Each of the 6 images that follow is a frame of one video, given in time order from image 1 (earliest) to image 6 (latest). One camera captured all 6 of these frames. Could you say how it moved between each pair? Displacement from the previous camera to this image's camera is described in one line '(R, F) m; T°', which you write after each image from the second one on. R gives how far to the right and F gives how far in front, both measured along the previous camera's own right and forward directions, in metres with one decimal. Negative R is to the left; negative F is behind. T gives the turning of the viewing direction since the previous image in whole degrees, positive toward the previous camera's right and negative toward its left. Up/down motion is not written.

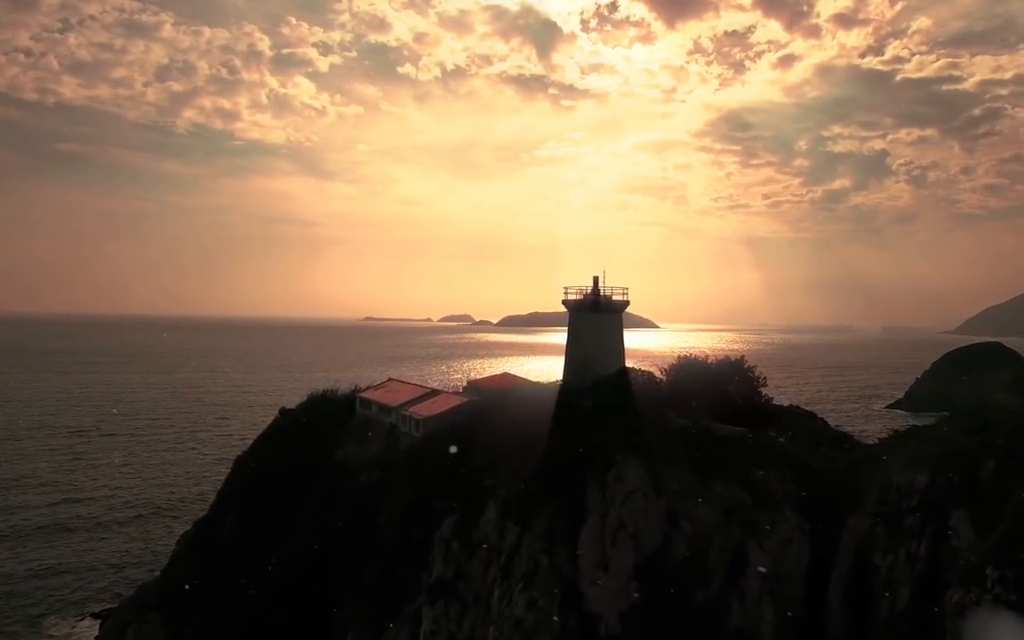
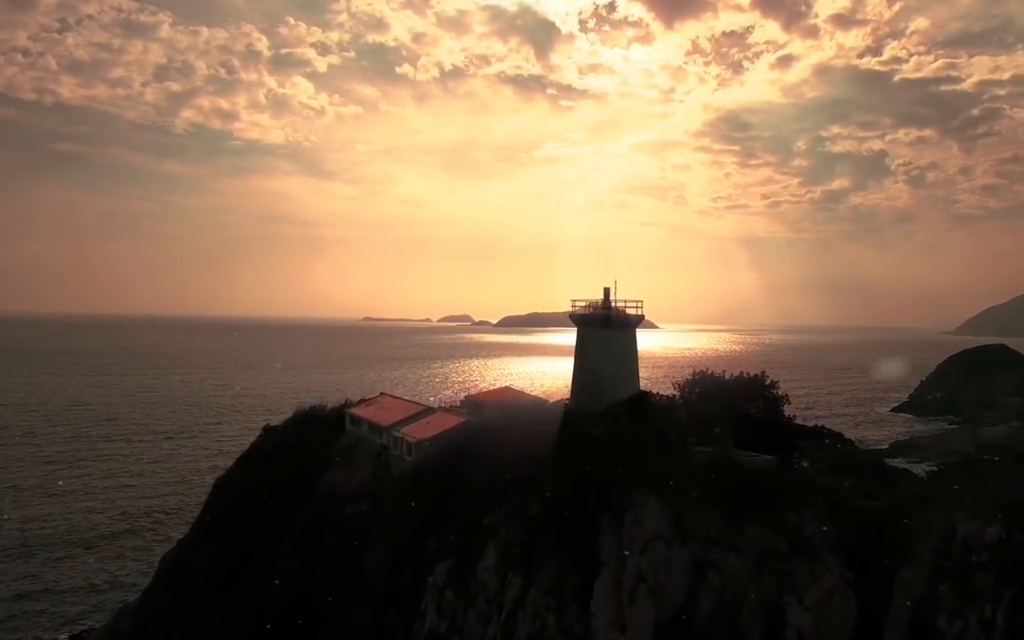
(-1.1, +0.4) m; 0°
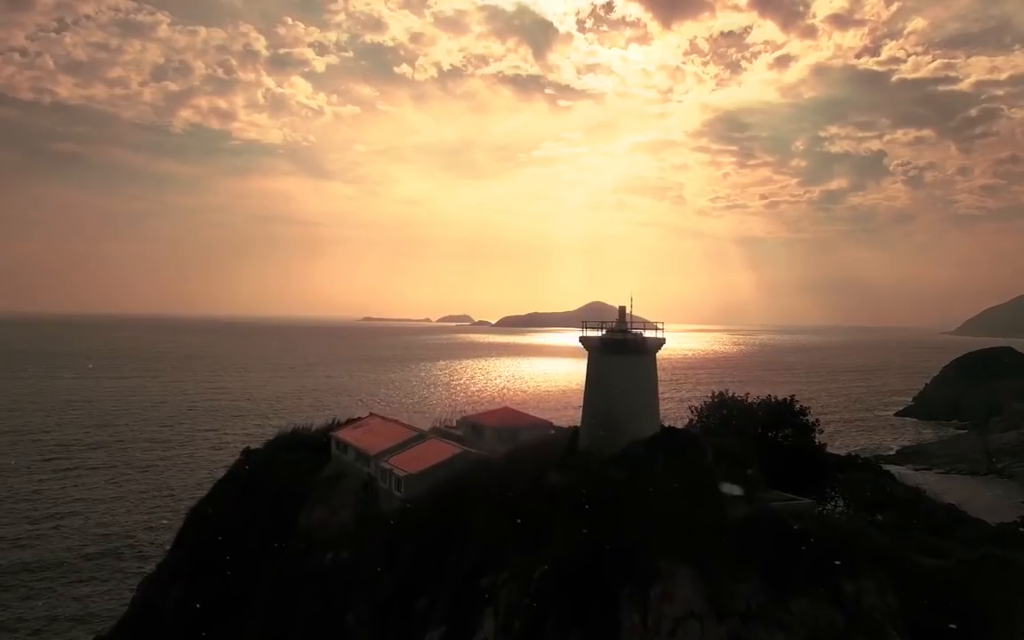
(-1.1, -0.1) m; 0°
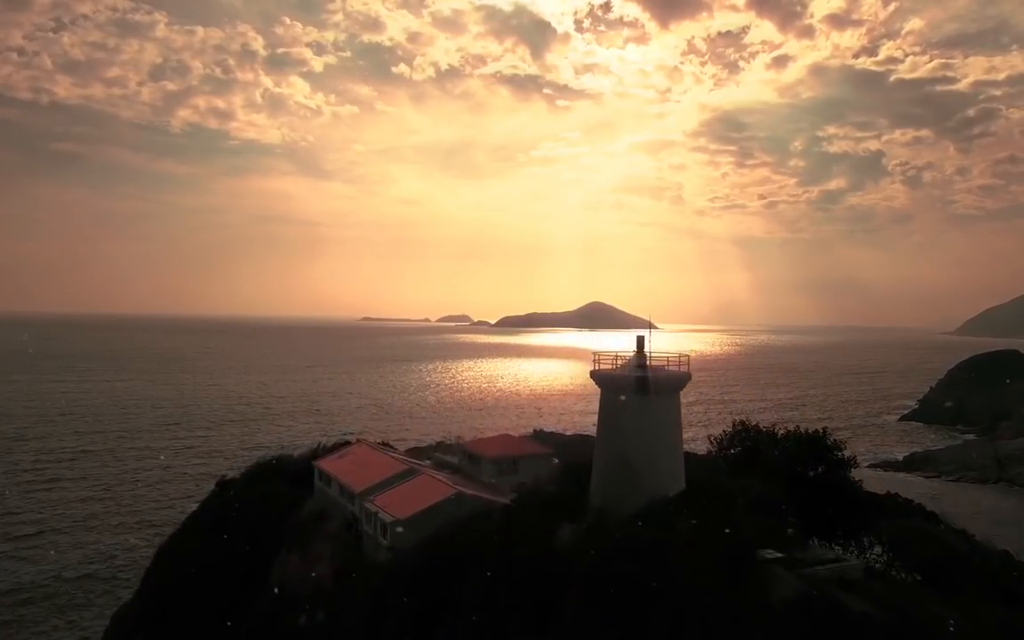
(-0.1, +1.9) m; 0°
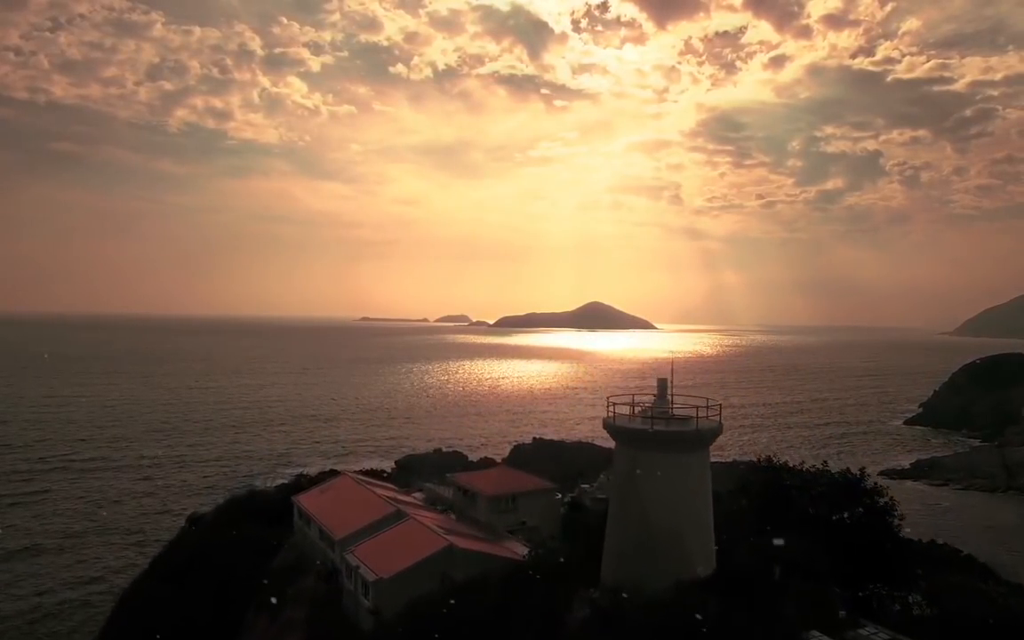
(0.0, +2.0) m; 0°
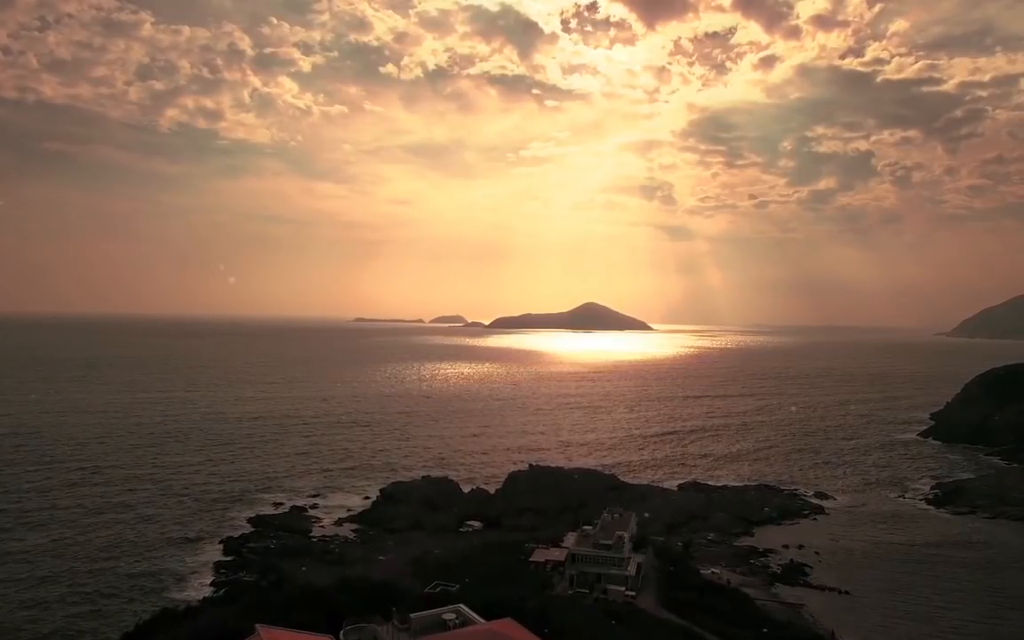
(0.0, +6.5) m; +1°
